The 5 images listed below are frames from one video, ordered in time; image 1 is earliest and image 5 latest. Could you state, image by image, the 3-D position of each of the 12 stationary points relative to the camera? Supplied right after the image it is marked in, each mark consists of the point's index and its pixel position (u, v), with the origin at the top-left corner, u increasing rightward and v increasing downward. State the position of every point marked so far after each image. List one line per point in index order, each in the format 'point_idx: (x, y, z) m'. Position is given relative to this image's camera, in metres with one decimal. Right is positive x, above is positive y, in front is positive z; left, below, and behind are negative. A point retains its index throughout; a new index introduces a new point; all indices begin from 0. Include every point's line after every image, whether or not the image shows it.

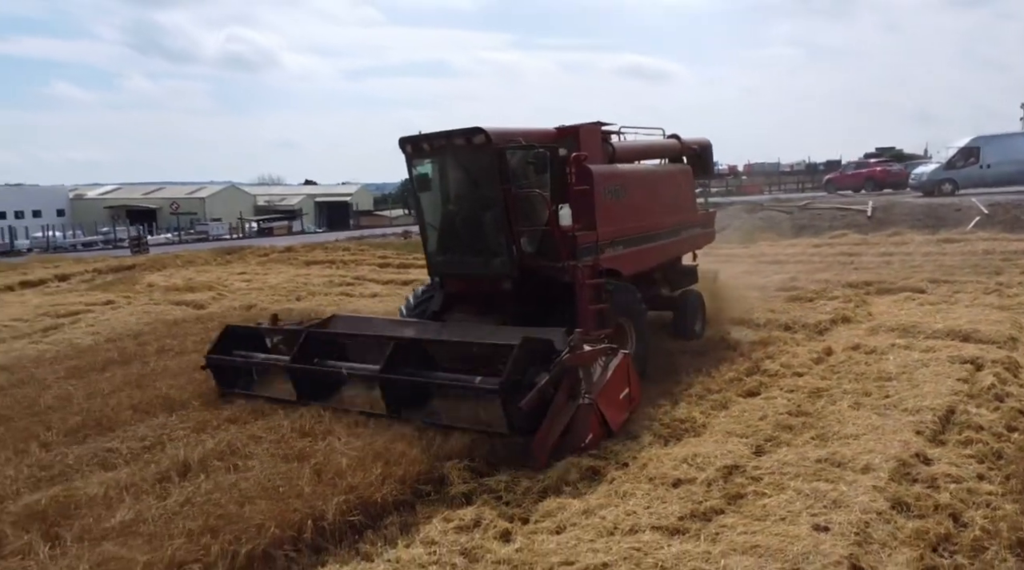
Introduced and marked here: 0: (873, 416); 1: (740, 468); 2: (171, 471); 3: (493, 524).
0: (+2.9, -1.1, +6.2) m
1: (+1.6, -1.3, +5.3) m
2: (-2.4, -1.3, +5.4) m
3: (-0.1, -1.5, +4.8) m
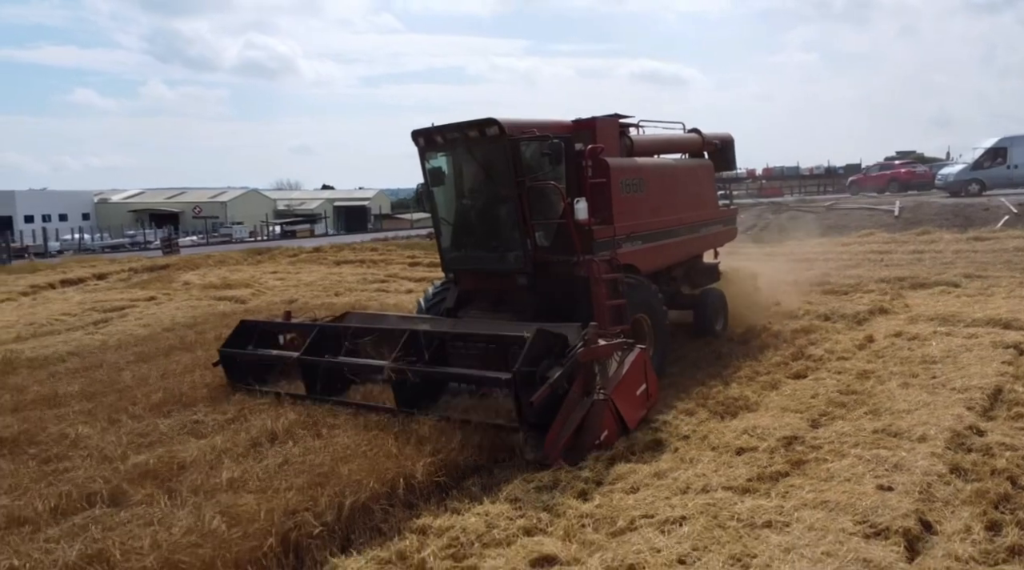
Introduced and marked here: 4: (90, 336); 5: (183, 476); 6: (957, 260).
0: (+3.5, -0.9, +6.5) m
1: (+2.1, -1.1, +5.6) m
2: (-1.9, -1.1, +5.7) m
3: (+0.4, -1.3, +5.1) m
4: (-6.7, -0.8, +12.2) m
5: (-2.1, -1.2, +4.9) m
6: (+9.4, +0.5, +16.3) m
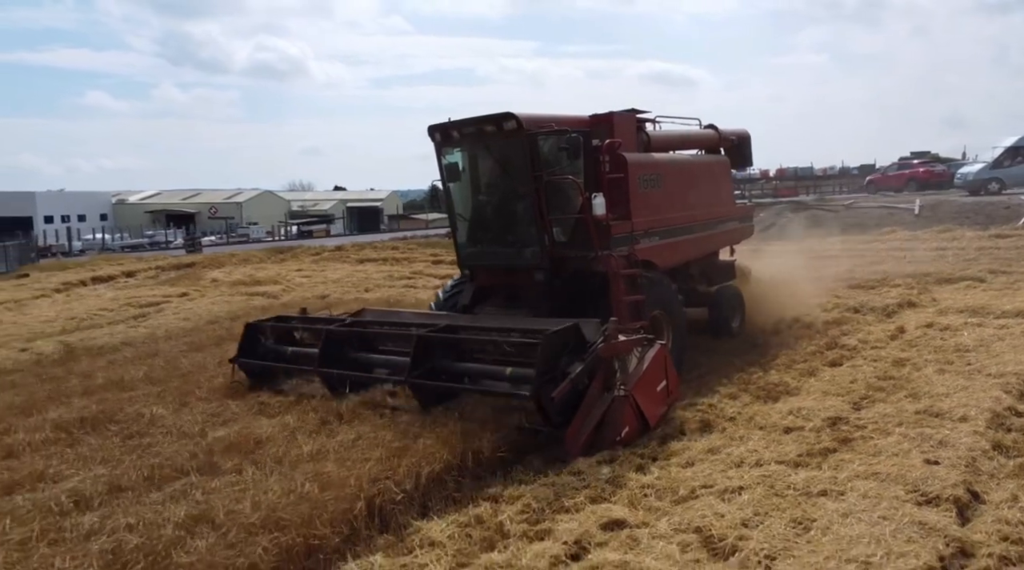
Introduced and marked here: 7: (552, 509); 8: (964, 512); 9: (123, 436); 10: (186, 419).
0: (+3.9, -0.8, +6.7) m
1: (+2.5, -1.0, +5.9) m
2: (-1.4, -1.0, +6.0) m
3: (+0.8, -1.2, +5.3) m
4: (-6.2, -0.7, +12.6) m
5: (-1.7, -1.1, +5.2) m
6: (+10.0, +0.6, +16.4) m
7: (+0.2, -1.3, +4.6) m
8: (+2.5, -1.2, +4.2) m
9: (-2.9, -1.1, +5.8) m
10: (-2.6, -1.1, +6.1) m
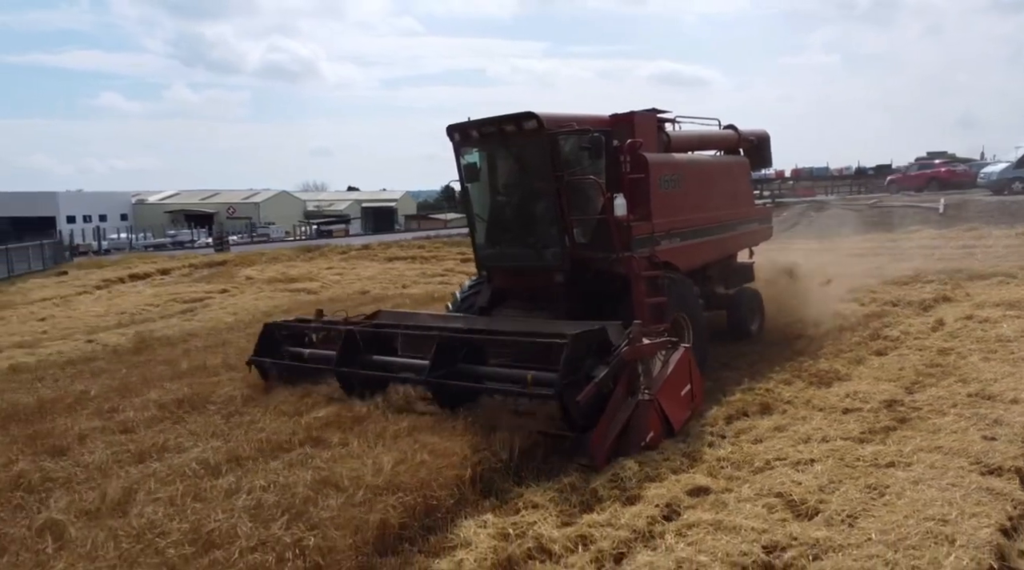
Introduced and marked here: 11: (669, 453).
0: (+4.5, -0.7, +7.0) m
1: (+3.1, -0.9, +6.2) m
2: (-0.8, -0.9, +6.4) m
3: (+1.4, -1.1, +5.7) m
4: (-5.5, -0.6, +13.1) m
5: (-1.1, -1.0, +5.6) m
6: (+10.8, +0.7, +16.6) m
7: (+0.8, -1.2, +5.0) m
8: (+3.0, -1.2, +4.6) m
9: (-2.3, -1.0, +6.2) m
10: (-2.0, -1.0, +6.5) m
11: (+1.1, -1.2, +5.4) m
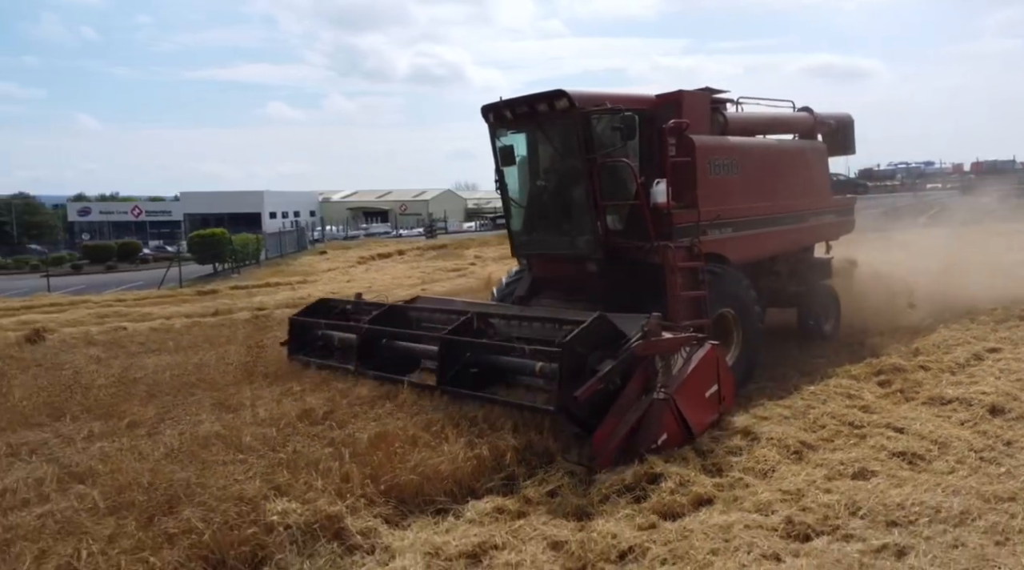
0: (+8.1, -0.1, +8.6) m
1: (+6.6, -0.3, +8.0) m
2: (+2.7, -0.2, +9.0) m
3: (+4.8, -0.5, +7.9) m
4: (-0.6, +0.1, +16.4) m
5: (+2.3, -0.3, +8.3) m
6: (+16.0, +1.2, +16.9) m
7: (+4.1, -0.6, +7.2) m
8: (+6.2, -0.5, +6.4) m
9: (+1.2, -0.3, +9.1) m
10: (+1.6, -0.3, +9.3) m
11: (+4.4, -0.5, +7.6) m
